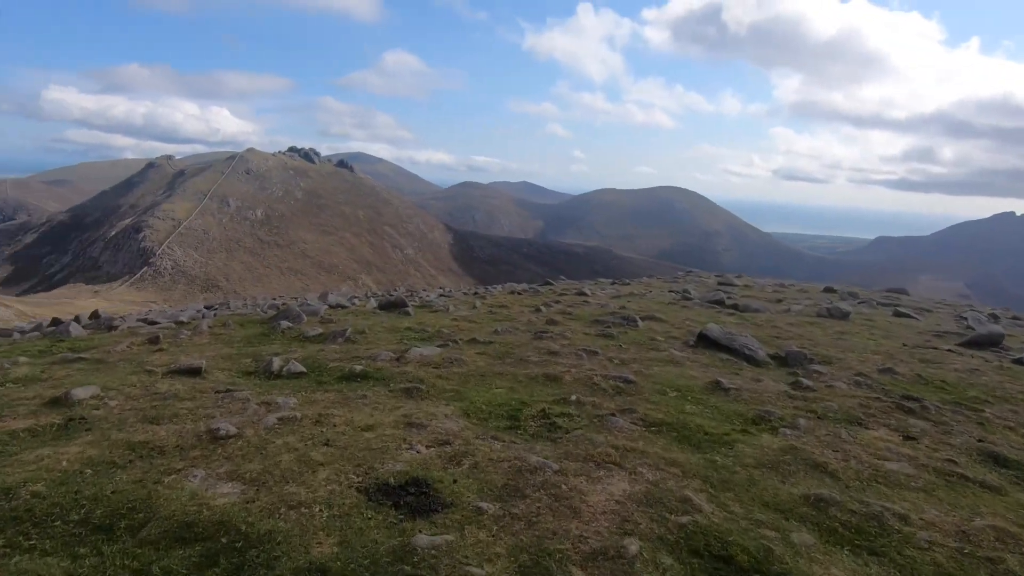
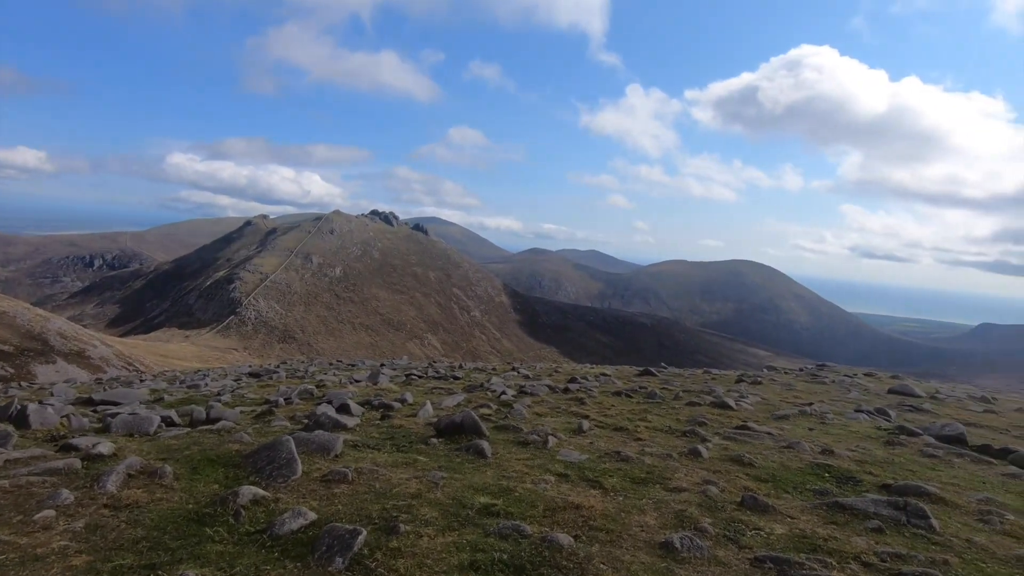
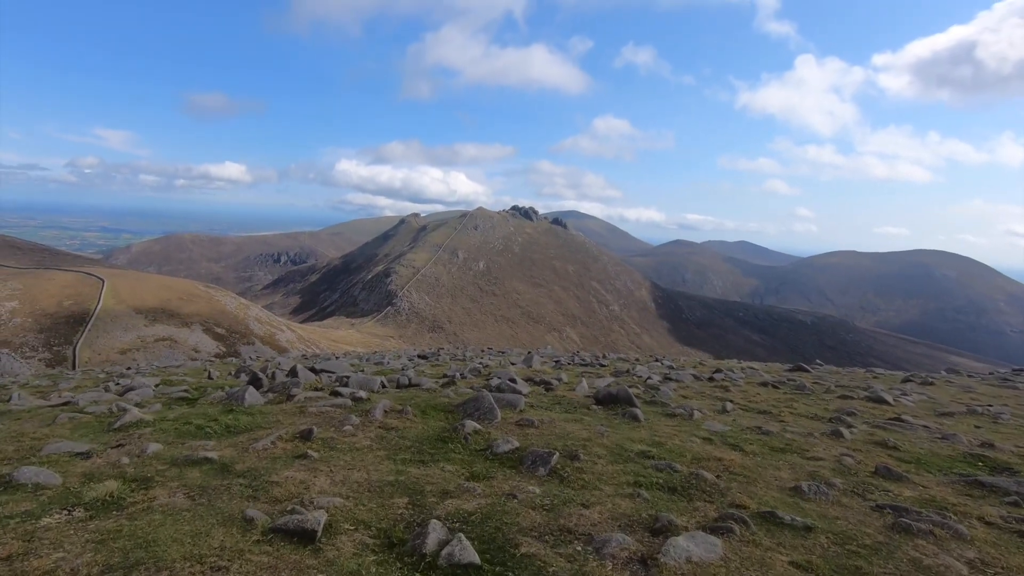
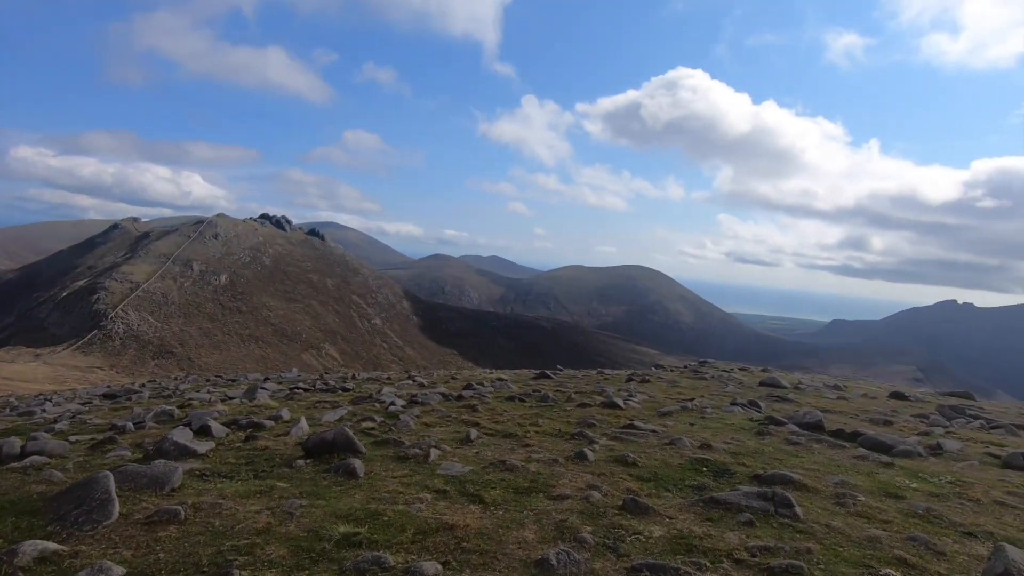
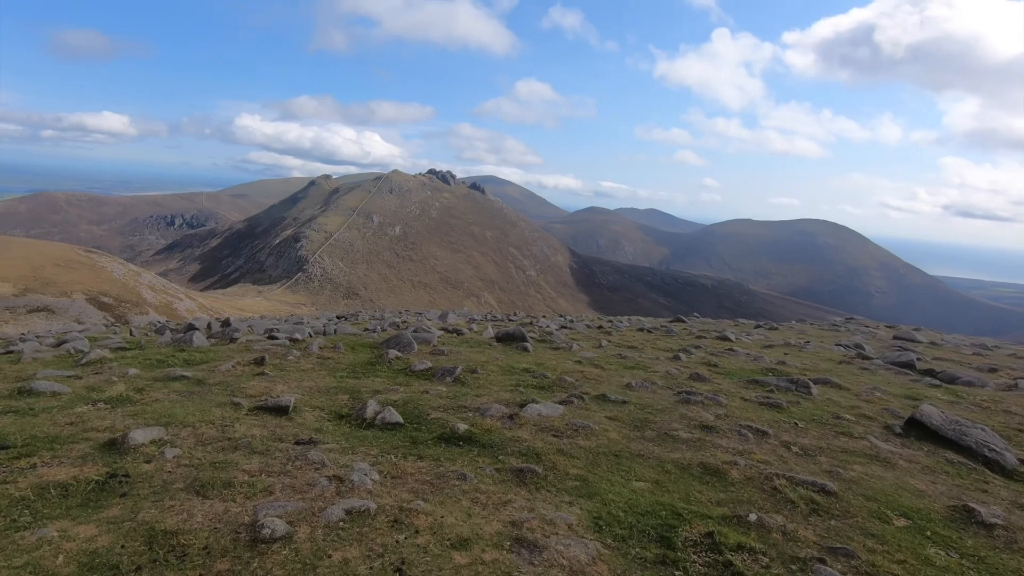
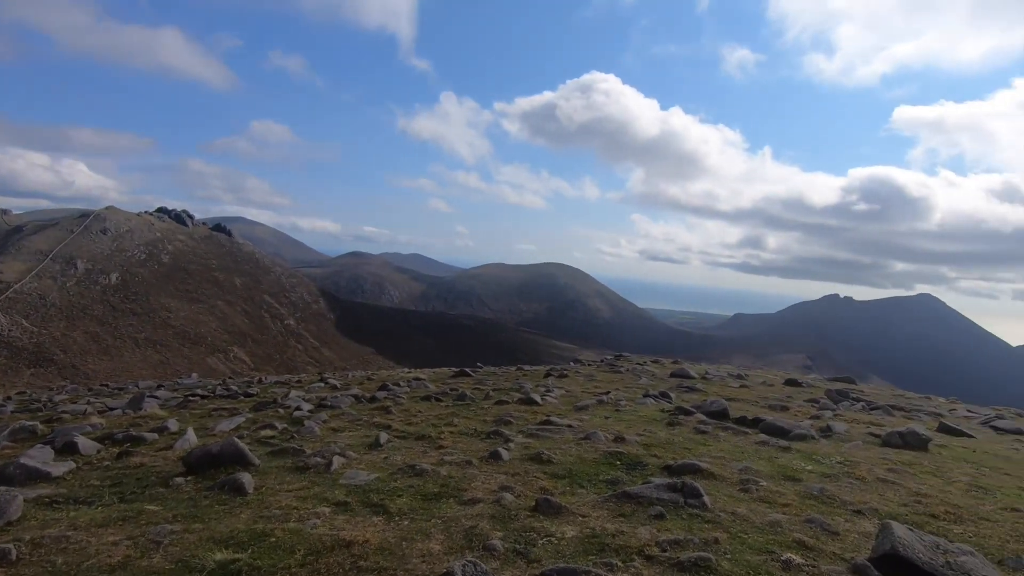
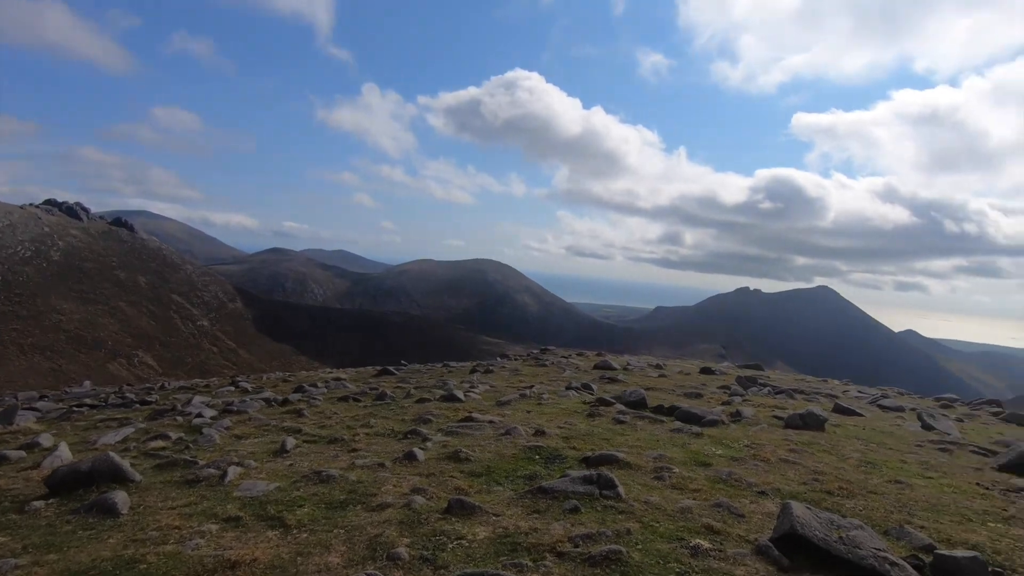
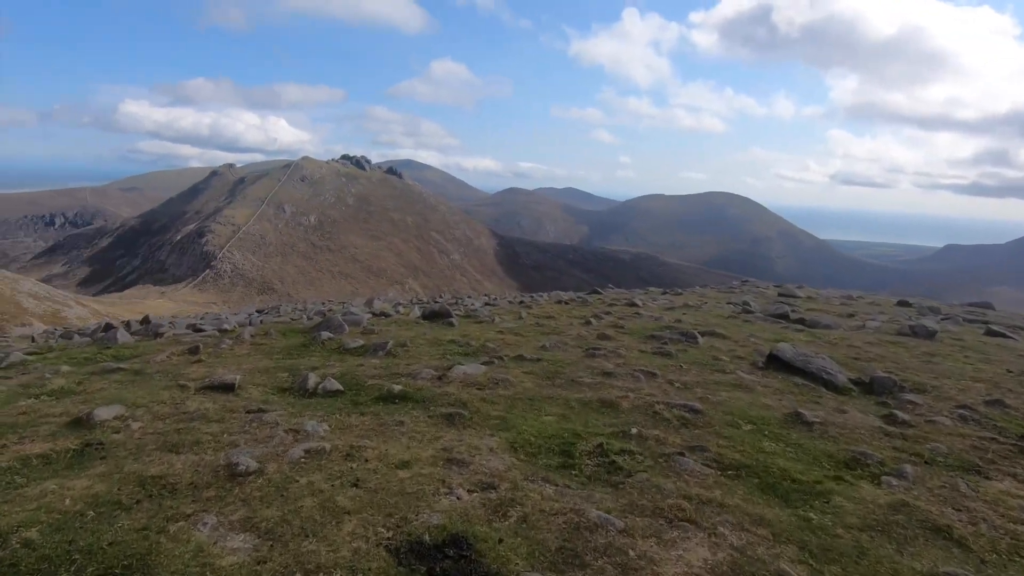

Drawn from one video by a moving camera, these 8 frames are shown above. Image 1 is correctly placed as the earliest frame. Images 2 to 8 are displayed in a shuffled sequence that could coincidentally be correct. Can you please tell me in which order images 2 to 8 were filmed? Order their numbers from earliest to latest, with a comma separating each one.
8, 5, 3, 2, 4, 6, 7
